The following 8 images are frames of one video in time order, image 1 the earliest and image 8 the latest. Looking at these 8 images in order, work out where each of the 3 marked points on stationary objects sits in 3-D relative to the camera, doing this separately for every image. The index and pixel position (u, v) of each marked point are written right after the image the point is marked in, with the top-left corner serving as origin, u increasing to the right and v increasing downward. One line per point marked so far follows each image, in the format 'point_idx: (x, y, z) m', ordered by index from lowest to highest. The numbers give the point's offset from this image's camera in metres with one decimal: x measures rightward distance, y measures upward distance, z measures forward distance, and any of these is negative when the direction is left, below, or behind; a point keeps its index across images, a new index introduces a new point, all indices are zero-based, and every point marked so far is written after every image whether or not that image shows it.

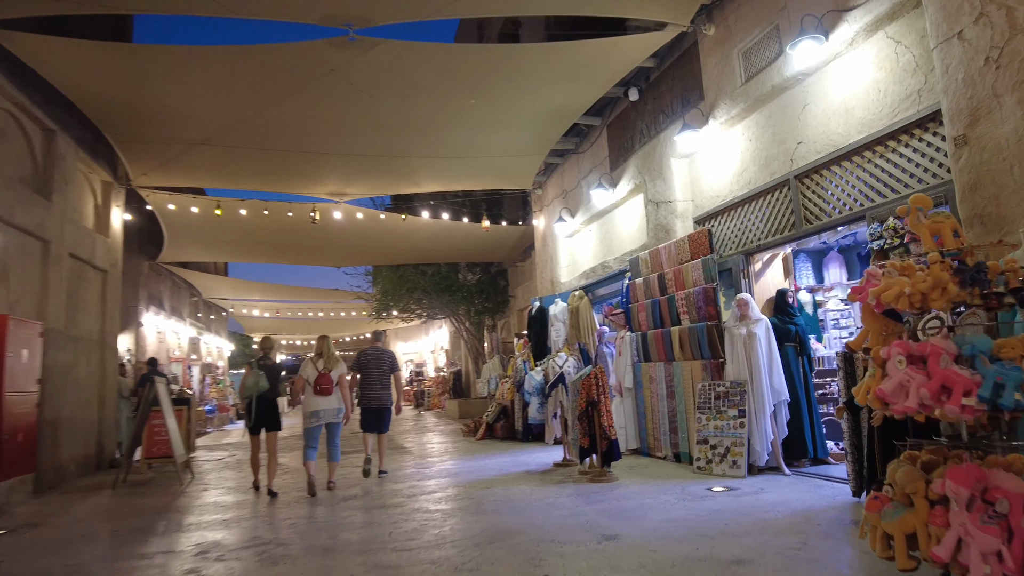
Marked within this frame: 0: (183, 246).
0: (-5.5, +0.7, +11.0) m
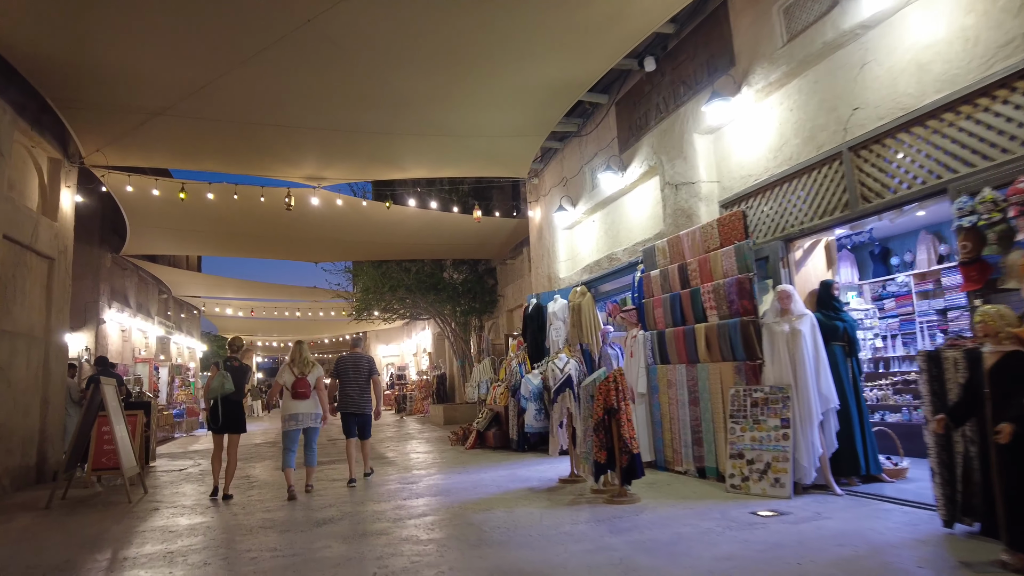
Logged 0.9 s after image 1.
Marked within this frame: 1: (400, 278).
0: (-5.6, +0.8, +10.2) m
1: (-2.2, +0.2, +13.1) m
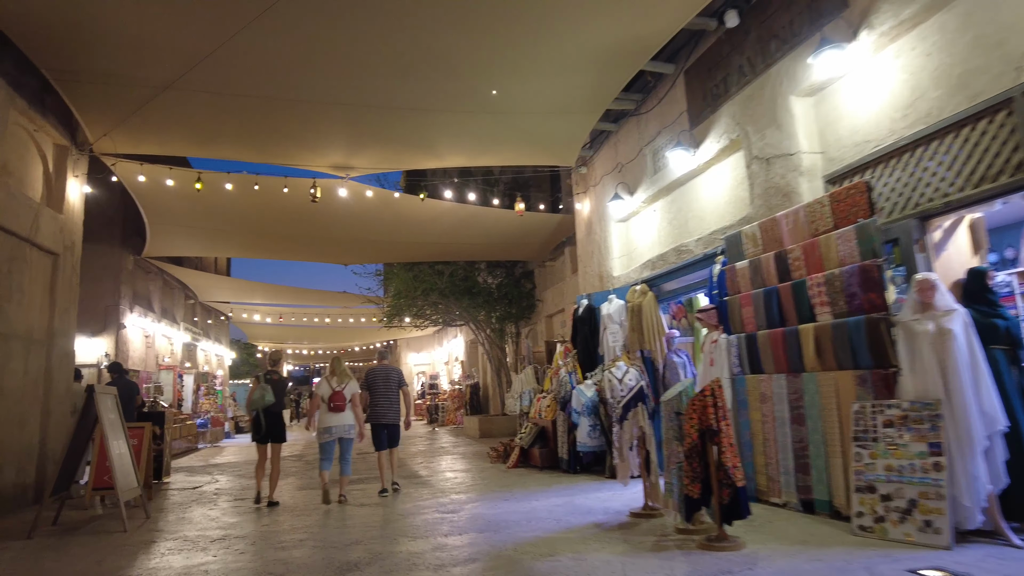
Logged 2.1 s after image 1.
0: (-5.0, +0.7, +9.6) m
1: (-1.5, +0.1, +12.4) m
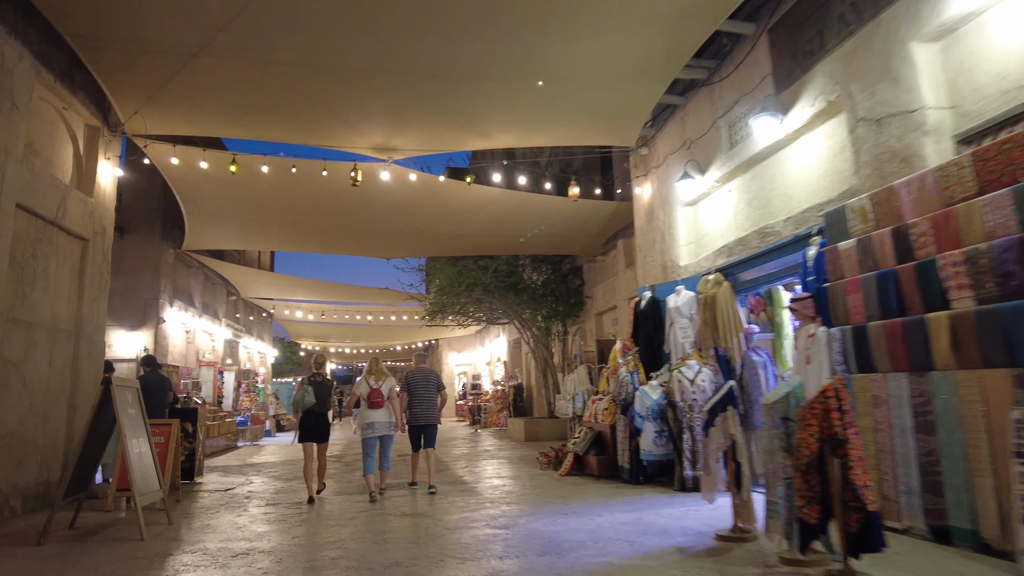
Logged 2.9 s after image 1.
0: (-4.3, +0.8, +9.3) m
1: (-0.6, +0.2, +11.8) m
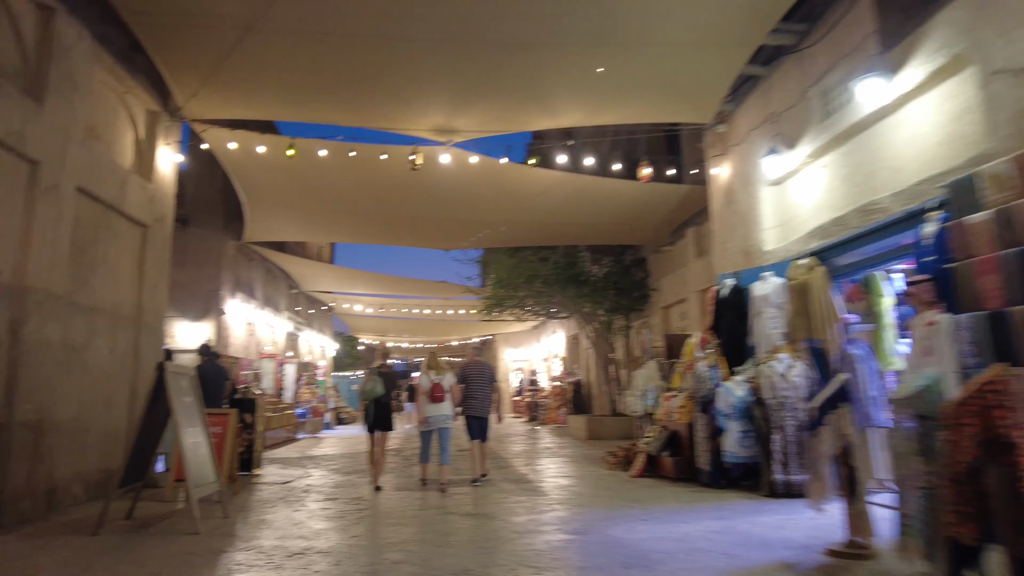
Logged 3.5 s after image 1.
0: (-3.5, +1.0, +9.3) m
1: (+0.4, +0.4, +11.5) m
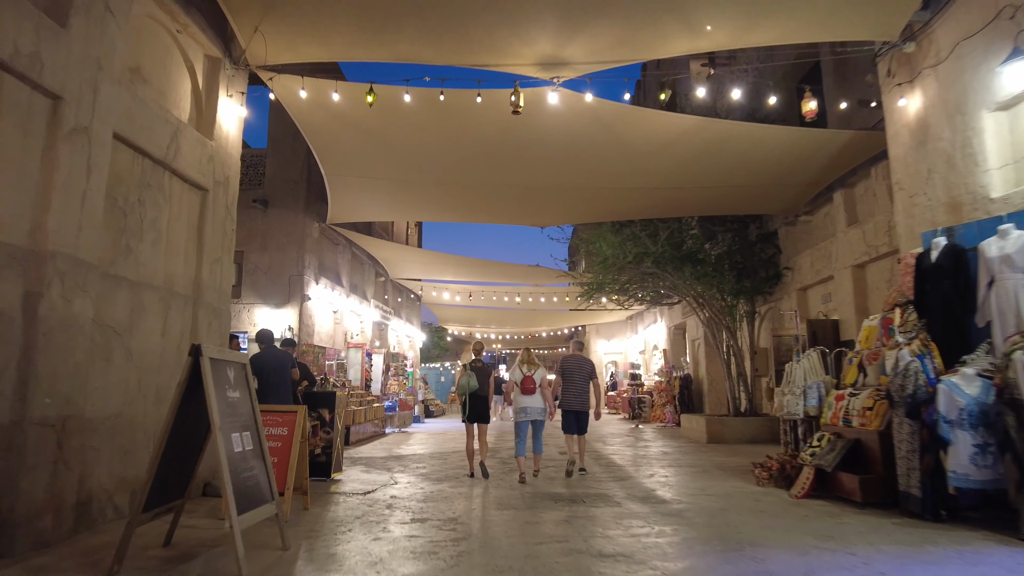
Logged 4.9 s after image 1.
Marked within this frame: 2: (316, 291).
0: (-2.1, +1.2, +8.4) m
1: (+2.0, +0.6, +10.1) m
2: (-3.1, 0.0, +10.5) m
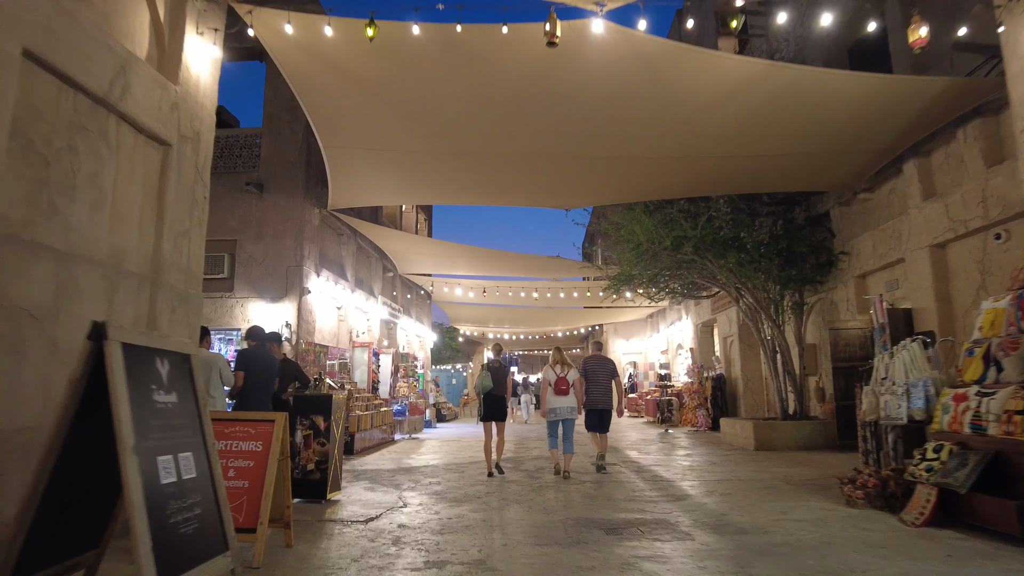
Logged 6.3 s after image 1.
0: (-1.8, +1.3, +7.4) m
1: (+2.3, +0.8, +9.1) m
2: (-2.8, +0.1, +9.5) m
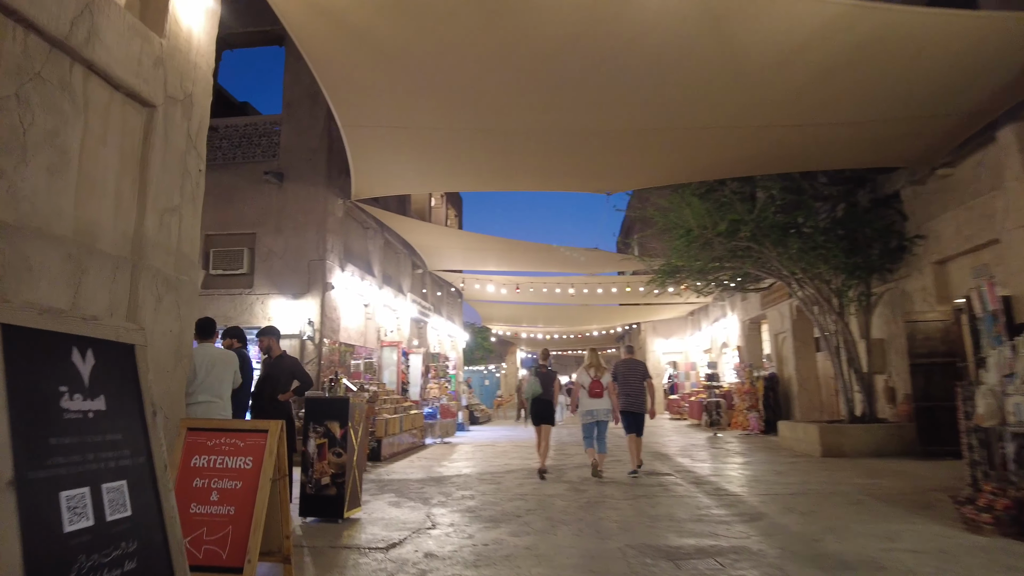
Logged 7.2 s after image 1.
0: (-1.5, +1.4, +6.8) m
1: (+2.8, +0.9, +8.3) m
2: (-2.3, +0.1, +8.9) m
